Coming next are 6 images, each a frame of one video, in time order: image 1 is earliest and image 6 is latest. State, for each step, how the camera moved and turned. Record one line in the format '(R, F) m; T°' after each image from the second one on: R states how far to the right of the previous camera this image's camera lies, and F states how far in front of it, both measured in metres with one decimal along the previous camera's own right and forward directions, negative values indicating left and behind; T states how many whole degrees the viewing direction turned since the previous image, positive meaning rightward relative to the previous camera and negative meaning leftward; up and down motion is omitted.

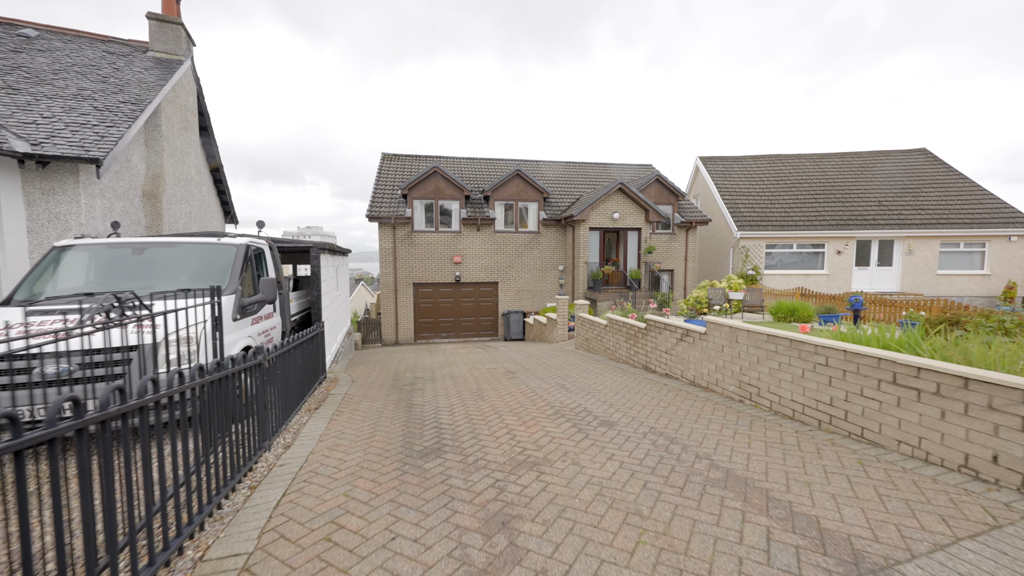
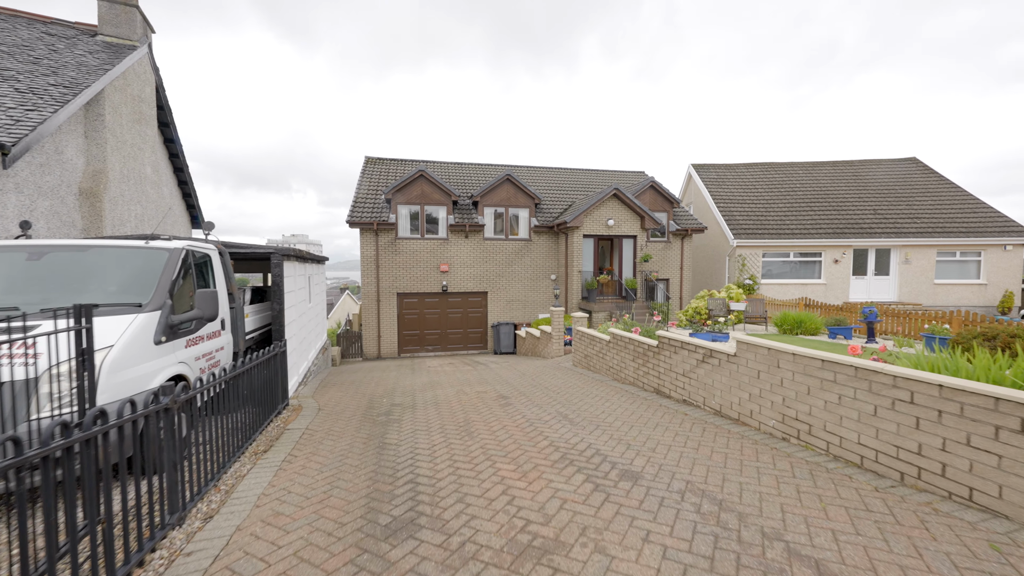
(-0.1, +0.9) m; +2°
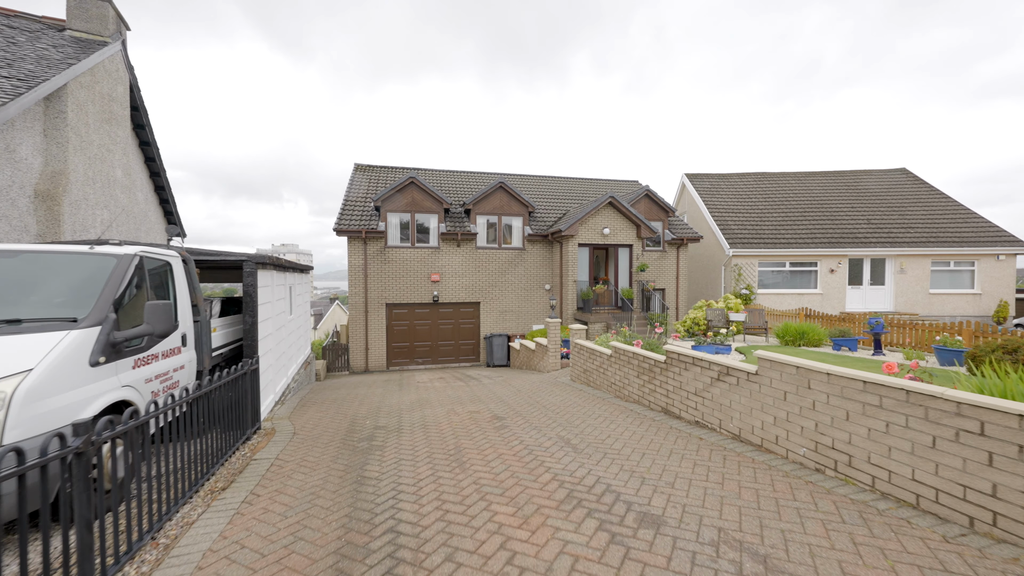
(-0.1, +0.5) m; +1°
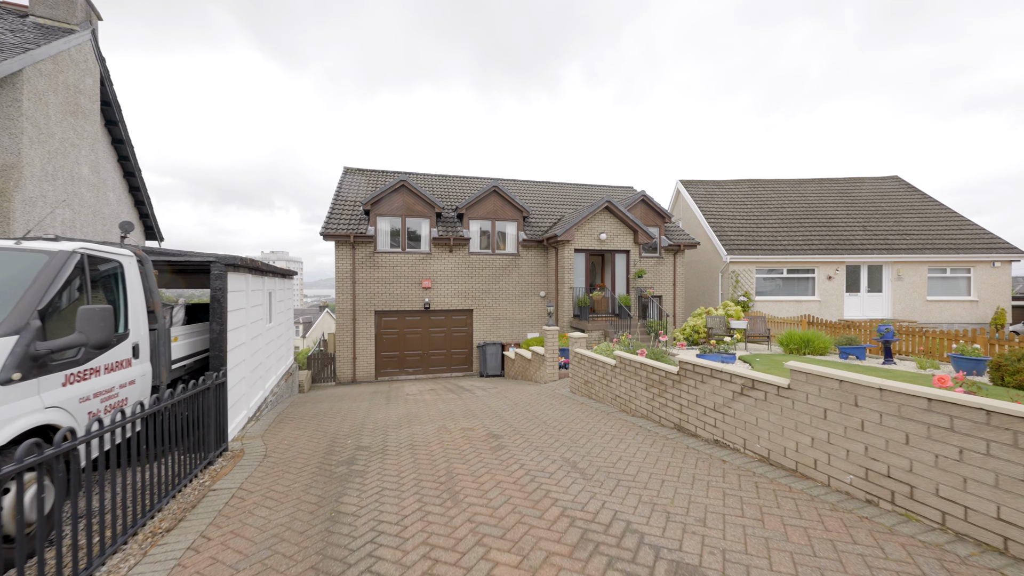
(-0.1, +0.5) m; +1°
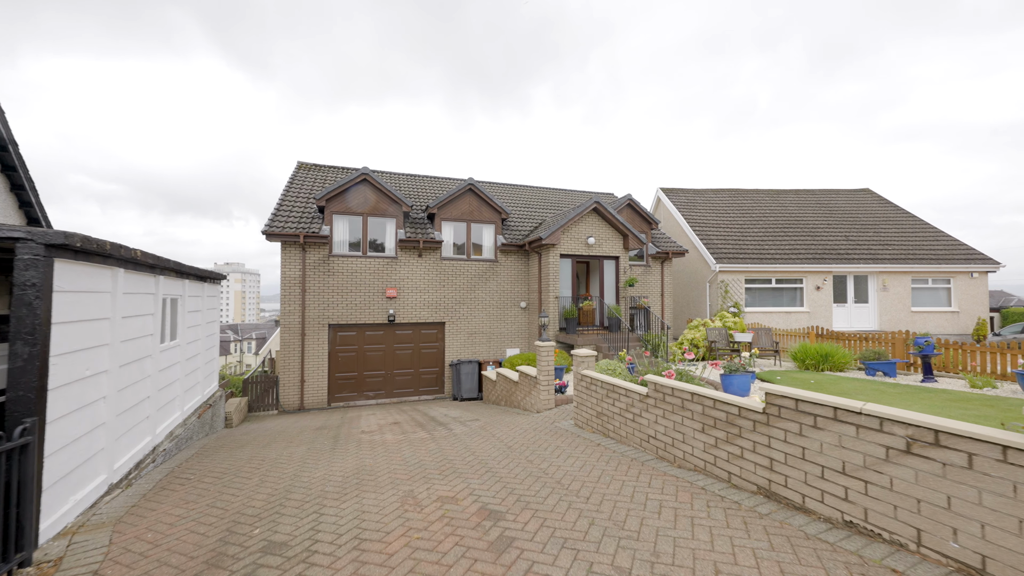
(-0.3, +1.9) m; +5°
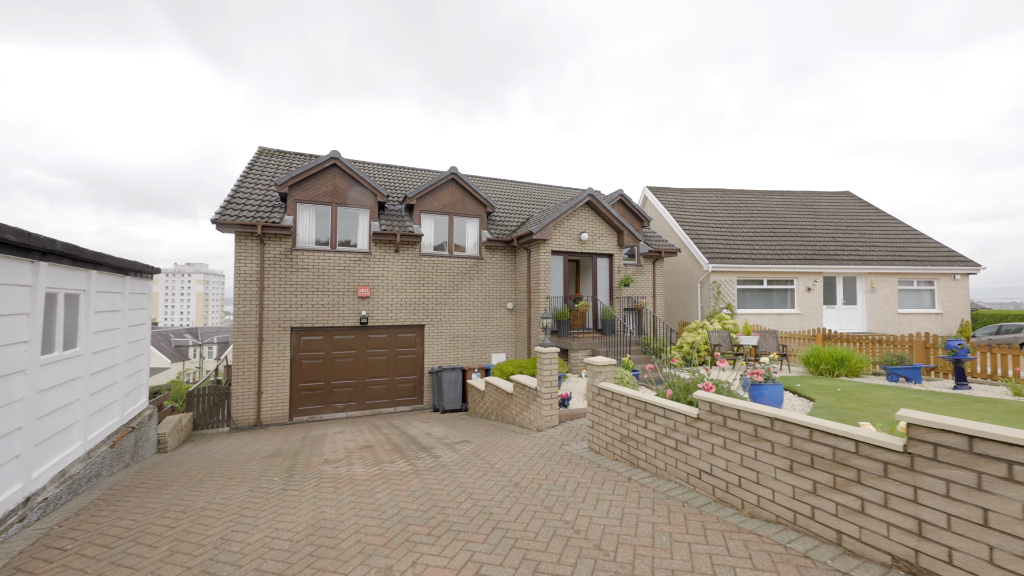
(-0.4, +1.2) m; +3°
